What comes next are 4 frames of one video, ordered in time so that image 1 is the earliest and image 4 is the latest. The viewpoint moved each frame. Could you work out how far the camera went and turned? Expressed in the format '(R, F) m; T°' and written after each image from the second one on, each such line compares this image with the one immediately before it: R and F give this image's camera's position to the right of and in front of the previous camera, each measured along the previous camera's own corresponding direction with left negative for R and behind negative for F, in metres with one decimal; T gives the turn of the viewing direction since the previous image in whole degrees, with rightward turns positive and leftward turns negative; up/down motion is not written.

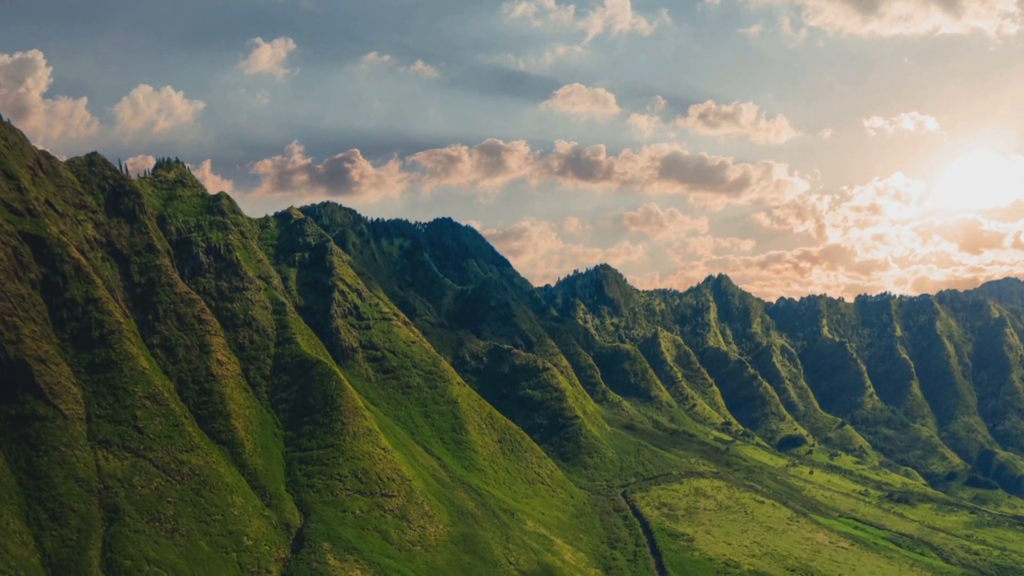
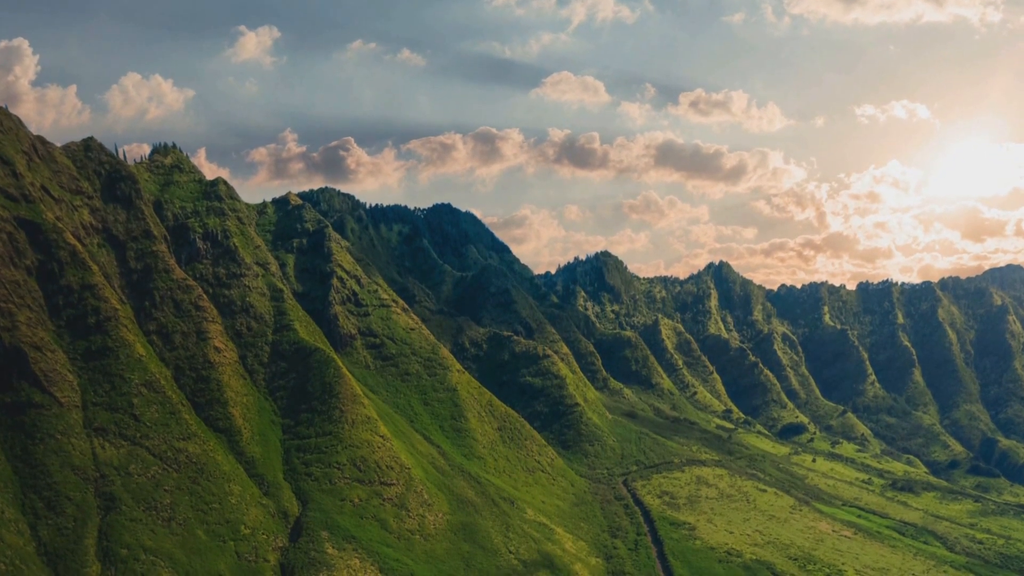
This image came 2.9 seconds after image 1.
(-0.1, +5.1) m; 0°
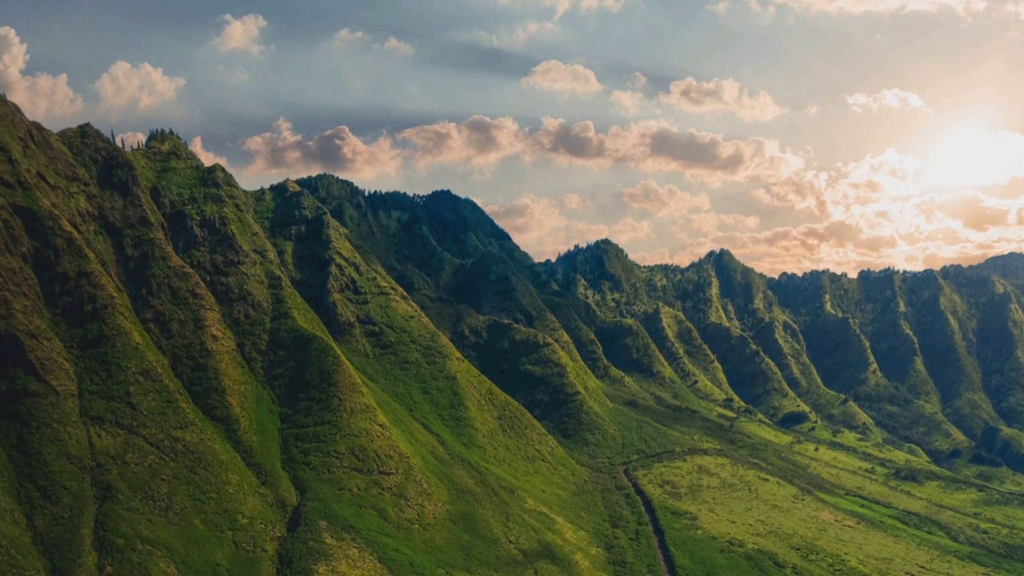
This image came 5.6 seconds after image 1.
(-0.1, +4.6) m; 0°
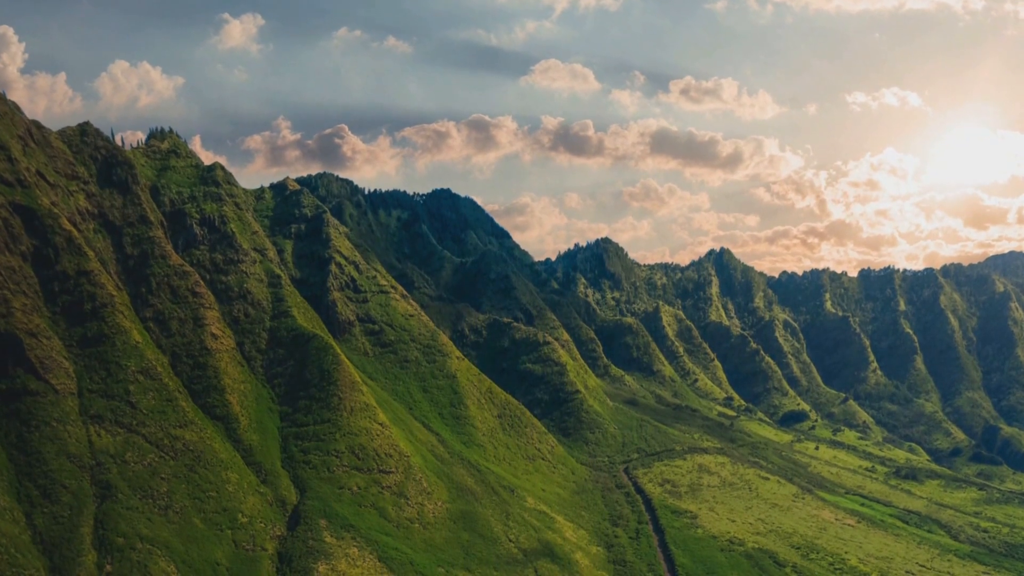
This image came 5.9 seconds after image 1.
(0.0, +0.5) m; 0°
